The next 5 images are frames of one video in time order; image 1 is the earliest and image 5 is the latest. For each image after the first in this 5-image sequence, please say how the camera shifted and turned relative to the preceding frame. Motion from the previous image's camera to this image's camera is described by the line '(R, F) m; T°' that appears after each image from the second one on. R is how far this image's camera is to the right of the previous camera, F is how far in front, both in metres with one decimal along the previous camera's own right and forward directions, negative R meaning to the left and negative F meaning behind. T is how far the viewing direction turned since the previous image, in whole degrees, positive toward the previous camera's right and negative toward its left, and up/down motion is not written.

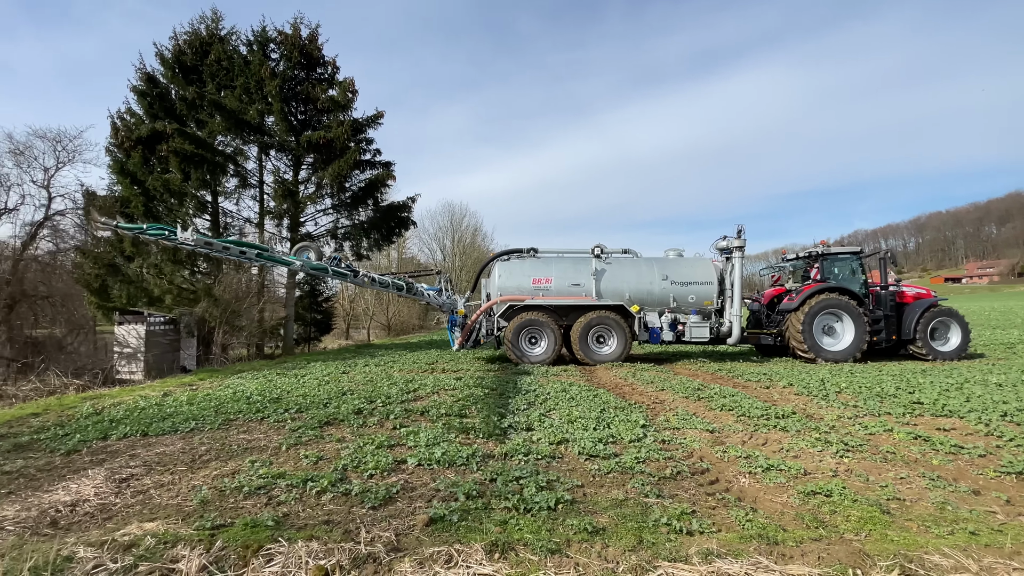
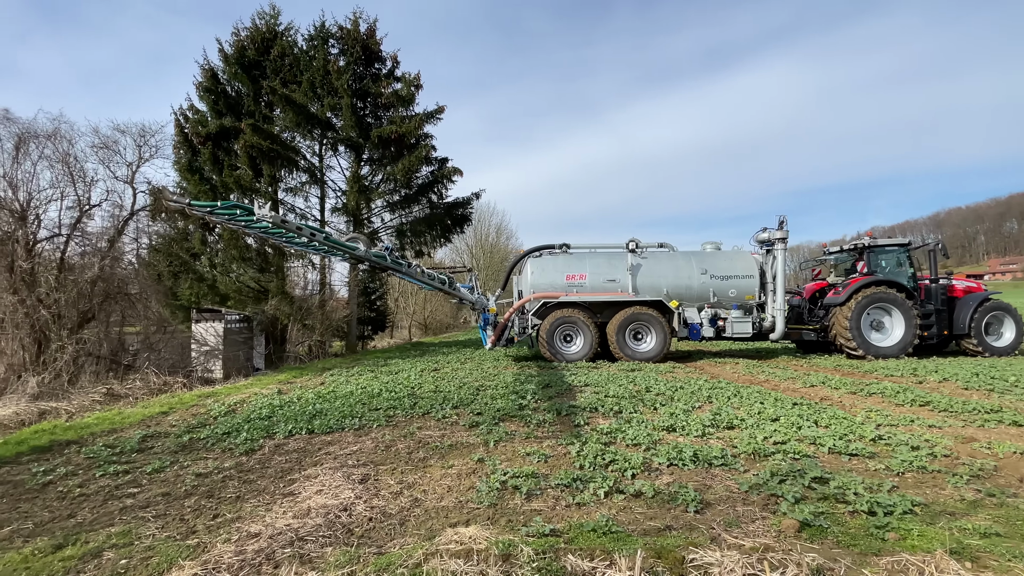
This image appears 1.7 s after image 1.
(-1.8, +0.3) m; -1°
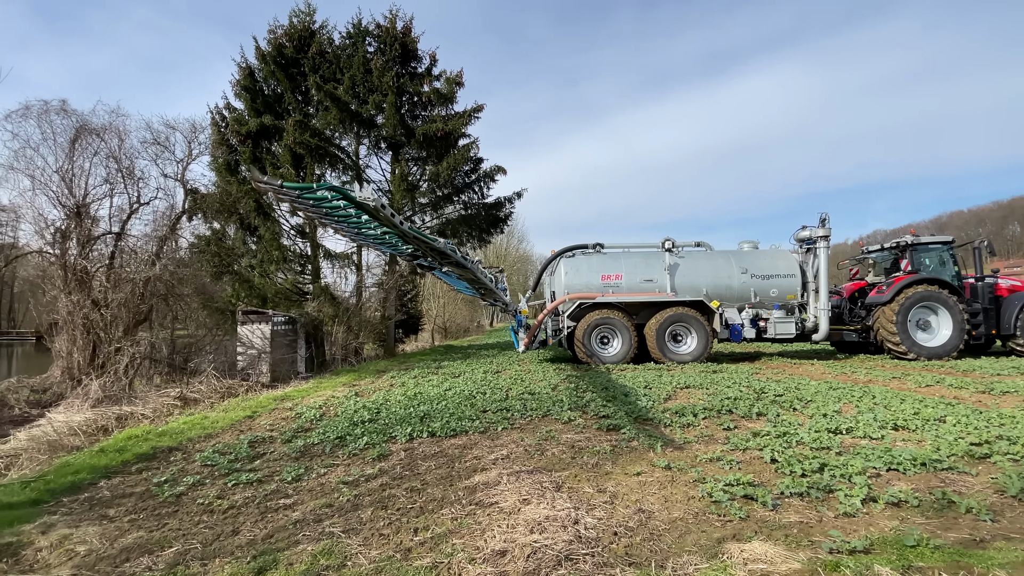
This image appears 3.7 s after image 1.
(-1.3, +0.3) m; 0°
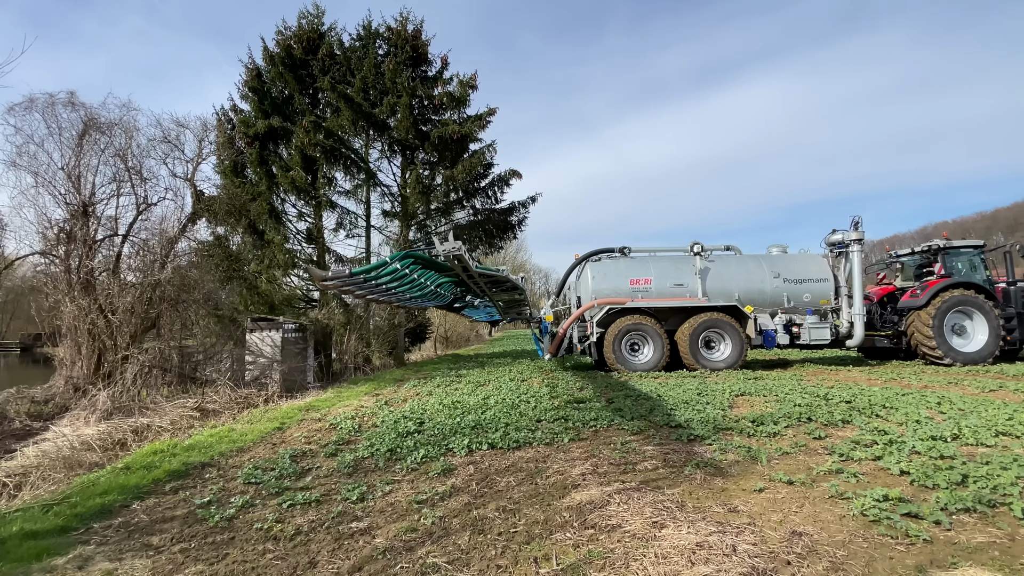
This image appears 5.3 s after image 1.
(-0.7, +0.4) m; +1°
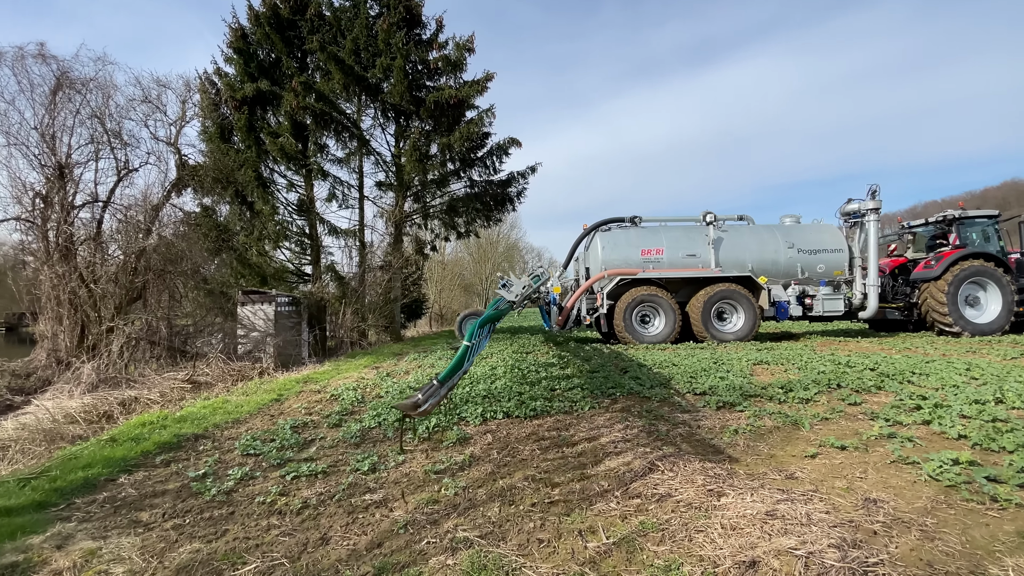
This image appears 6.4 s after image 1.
(-0.2, +0.3) m; +1°
